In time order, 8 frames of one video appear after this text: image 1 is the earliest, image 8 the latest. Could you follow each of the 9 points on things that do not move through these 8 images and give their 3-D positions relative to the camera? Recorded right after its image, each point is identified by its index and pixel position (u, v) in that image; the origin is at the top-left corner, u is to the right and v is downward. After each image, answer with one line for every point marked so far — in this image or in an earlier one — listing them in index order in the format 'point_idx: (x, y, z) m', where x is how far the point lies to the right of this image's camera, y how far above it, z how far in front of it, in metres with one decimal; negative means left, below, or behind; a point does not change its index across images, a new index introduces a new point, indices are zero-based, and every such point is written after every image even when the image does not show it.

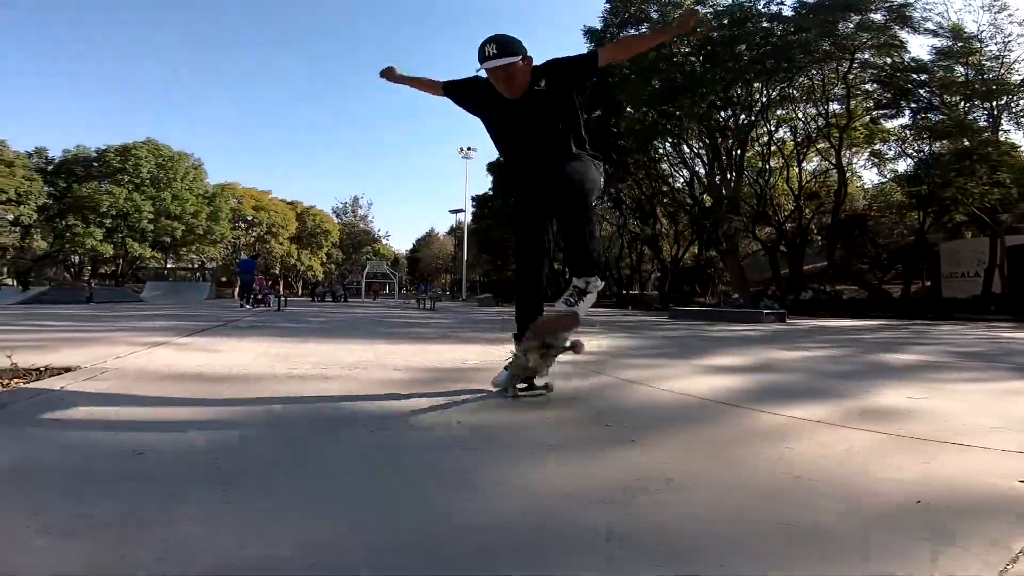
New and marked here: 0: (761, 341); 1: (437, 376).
0: (+5.5, -1.2, +12.6) m
1: (-0.9, -1.0, +6.2) m
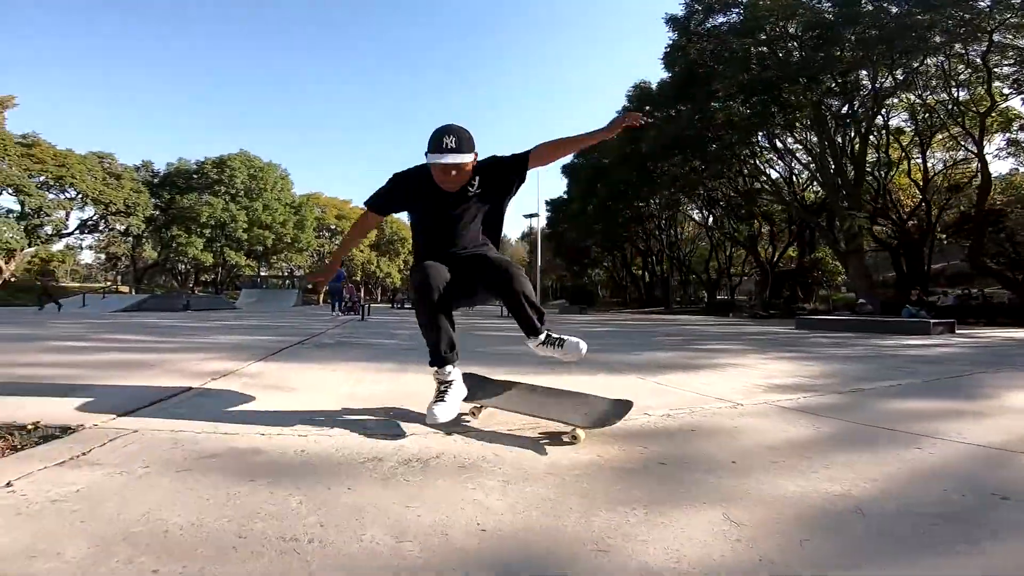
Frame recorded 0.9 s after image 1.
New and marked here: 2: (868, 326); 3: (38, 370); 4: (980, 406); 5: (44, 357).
0: (+8.0, -1.3, +9.2) m
1: (+0.8, -1.0, +3.7) m
2: (+12.2, -1.3, +19.5) m
3: (-5.6, -1.0, +6.8) m
4: (+4.5, -1.1, +5.4) m
5: (-6.6, -1.0, +8.0) m
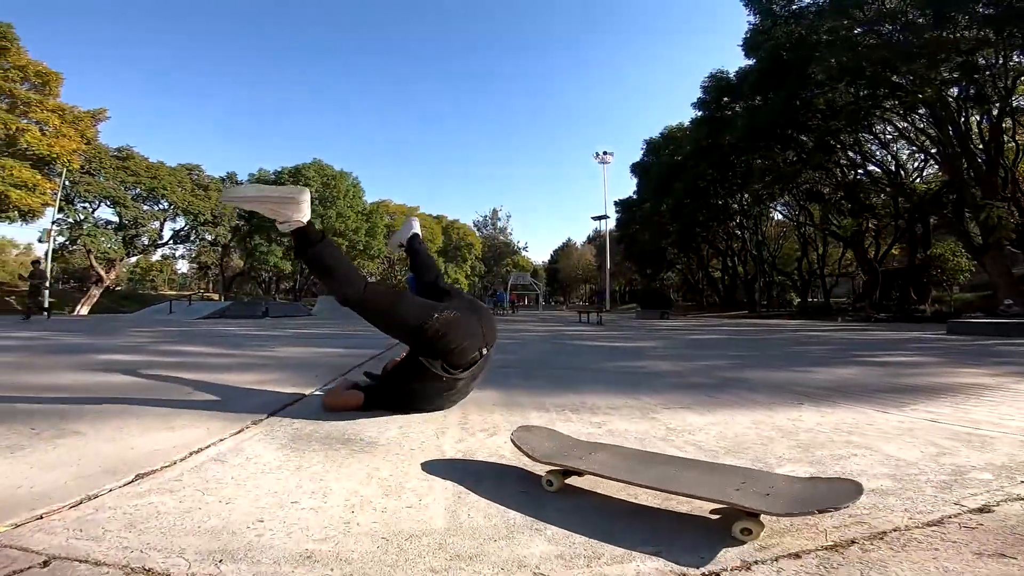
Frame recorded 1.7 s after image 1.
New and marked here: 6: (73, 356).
0: (+9.6, -1.2, +6.1) m
1: (+1.8, -0.9, +1.5) m
2: (+15.0, -1.2, +15.8) m
3: (-4.2, -0.9, +5.2) m
4: (+5.7, -1.0, +2.7) m
5: (-5.0, -1.0, +6.6) m
6: (-6.5, -1.0, +8.4) m
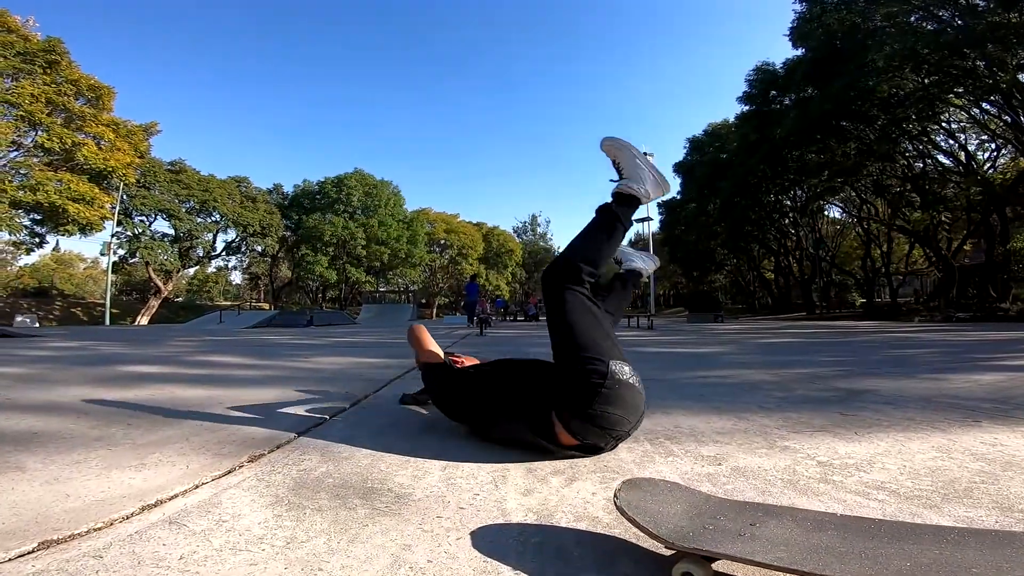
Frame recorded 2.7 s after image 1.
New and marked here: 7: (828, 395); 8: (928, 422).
0: (+10.1, -0.9, +4.3) m
1: (+2.1, -0.8, +0.3) m
2: (+16.2, -1.0, +13.6) m
3: (-3.7, -1.0, +4.5) m
4: (+6.0, -0.8, +1.2) m
5: (-4.4, -1.0, +5.9) m
6: (-5.7, -1.1, +7.8) m
7: (+2.7, -0.9, +4.7) m
8: (+2.5, -0.9, +3.6) m
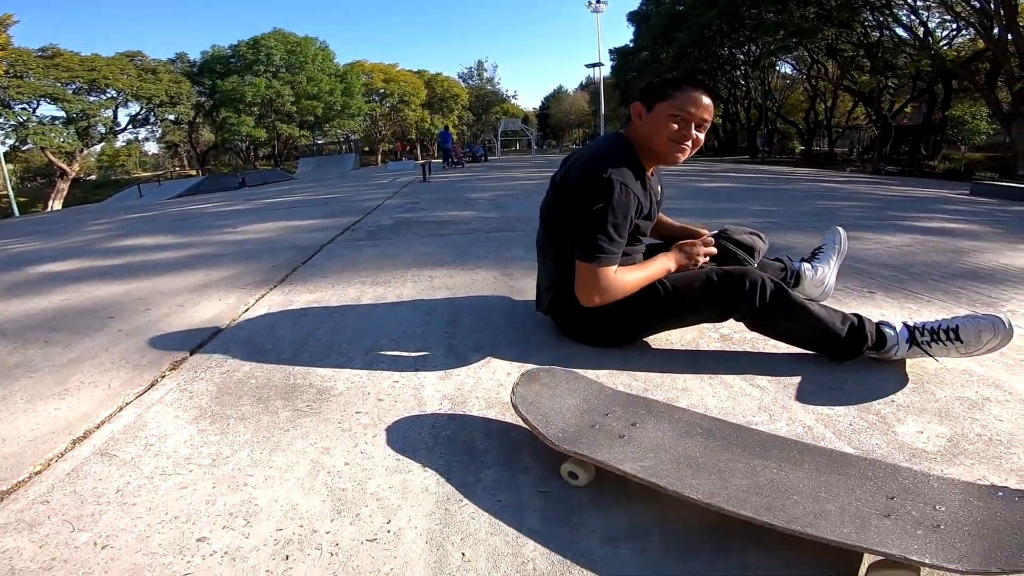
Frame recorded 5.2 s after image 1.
0: (+9.6, -0.1, +5.3) m
1: (+1.9, -0.9, +0.7) m
2: (+14.9, +2.0, +14.8) m
3: (-4.2, -0.1, +4.3) m
4: (+5.7, -0.7, +1.9) m
5: (-5.0, +0.1, +5.6) m
6: (-6.5, +0.5, +7.4) m
7: (+2.1, 0.0, +5.1) m
8: (+2.1, -0.2, +3.9) m
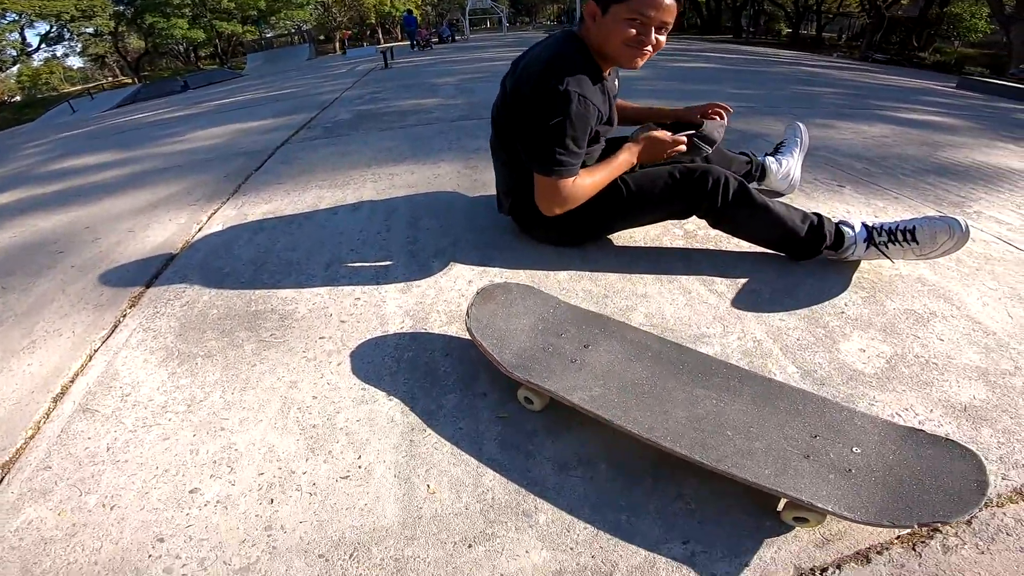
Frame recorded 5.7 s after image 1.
0: (+9.4, +0.9, +5.5) m
1: (+1.8, -0.9, +0.9) m
2: (+14.3, +4.7, +14.7) m
3: (-4.4, +0.4, +4.2) m
4: (+5.6, -0.4, +2.2) m
5: (-5.3, +0.8, +5.4) m
6: (-6.8, +1.5, +7.1) m
7: (+1.9, +0.7, +5.1) m
8: (+1.9, +0.3, +4.0) m
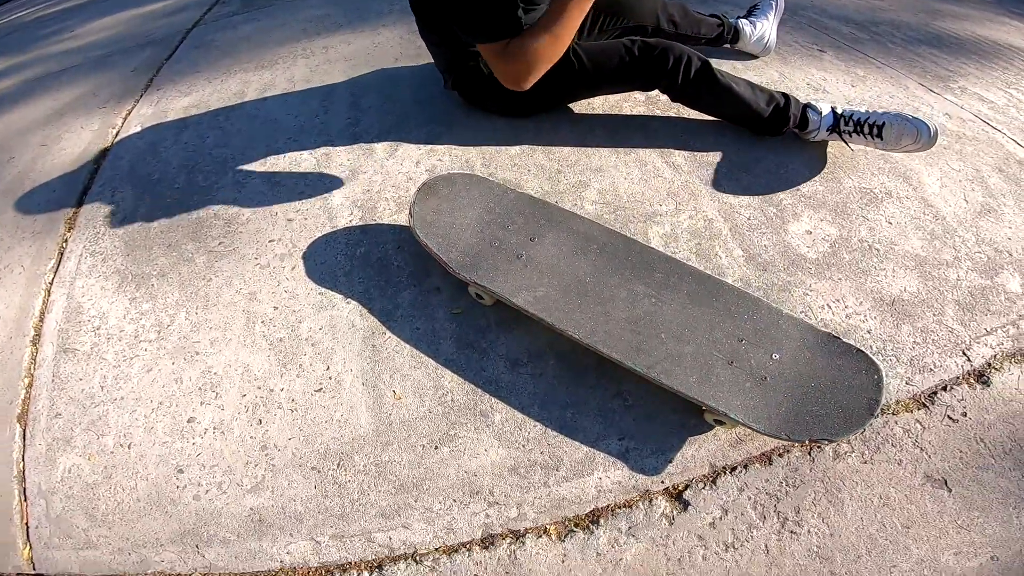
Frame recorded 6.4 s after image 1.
0: (+9.1, +2.4, +5.3) m
1: (+1.7, -0.8, +1.2) m
2: (+13.7, +8.6, +13.2) m
3: (-4.6, +1.2, +3.9) m
4: (+5.4, +0.2, +2.4) m
5: (-5.5, +1.9, +4.9) m
6: (-7.2, +2.9, +6.3) m
7: (+1.6, +1.9, +4.8) m
8: (+1.6, +1.2, +3.8) m
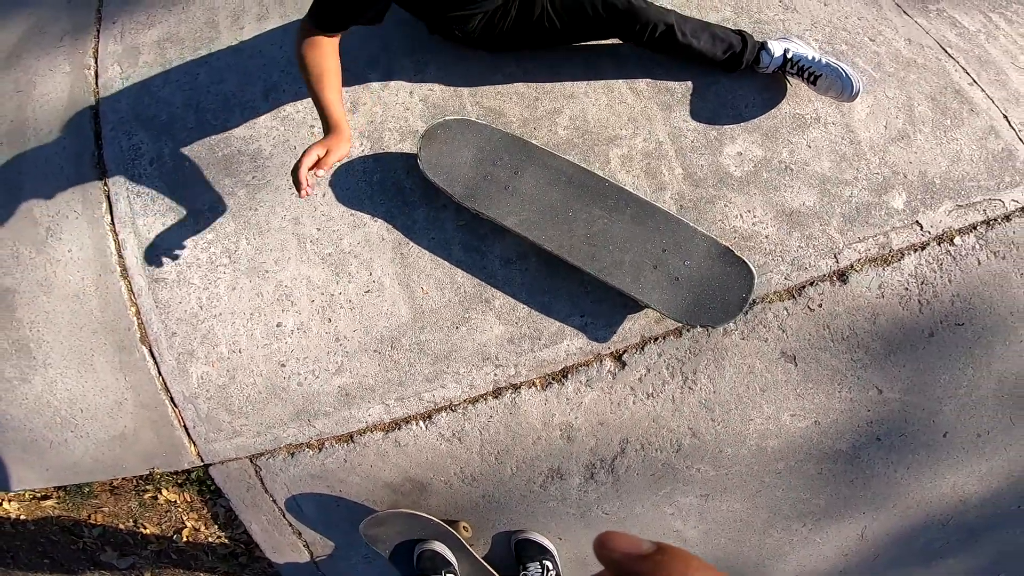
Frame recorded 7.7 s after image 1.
0: (+9.0, +3.3, +5.1) m
1: (+1.6, -0.6, +1.7) m
2: (+13.8, +11.1, +11.4) m
3: (-4.7, +2.0, +3.9) m
4: (+5.4, +0.6, +2.7) m
5: (-5.6, +2.9, +4.8) m
6: (-7.2, +4.2, +5.9) m
7: (+1.6, +2.9, +4.6) m
8: (+1.6, +2.0, +3.9) m
